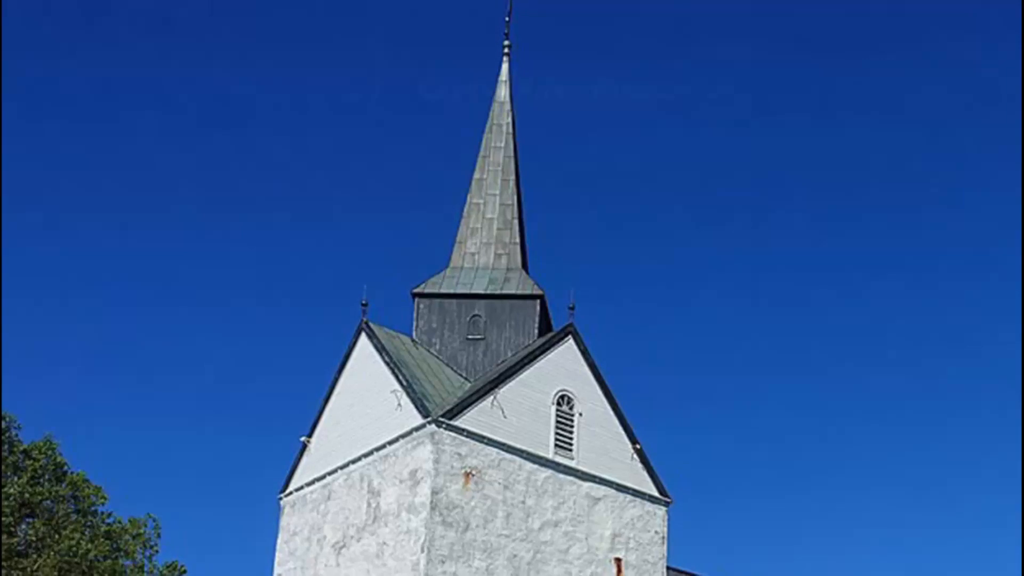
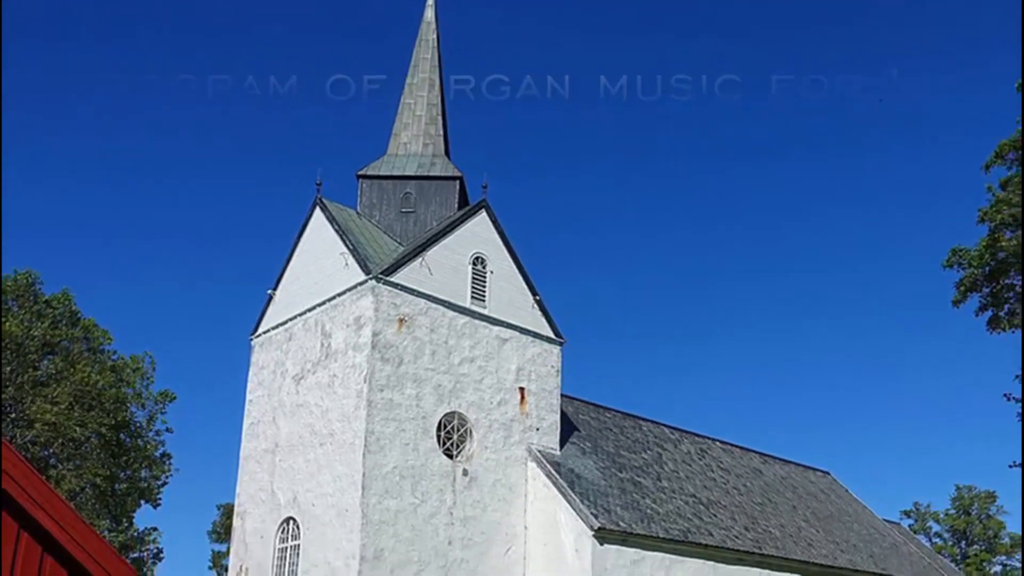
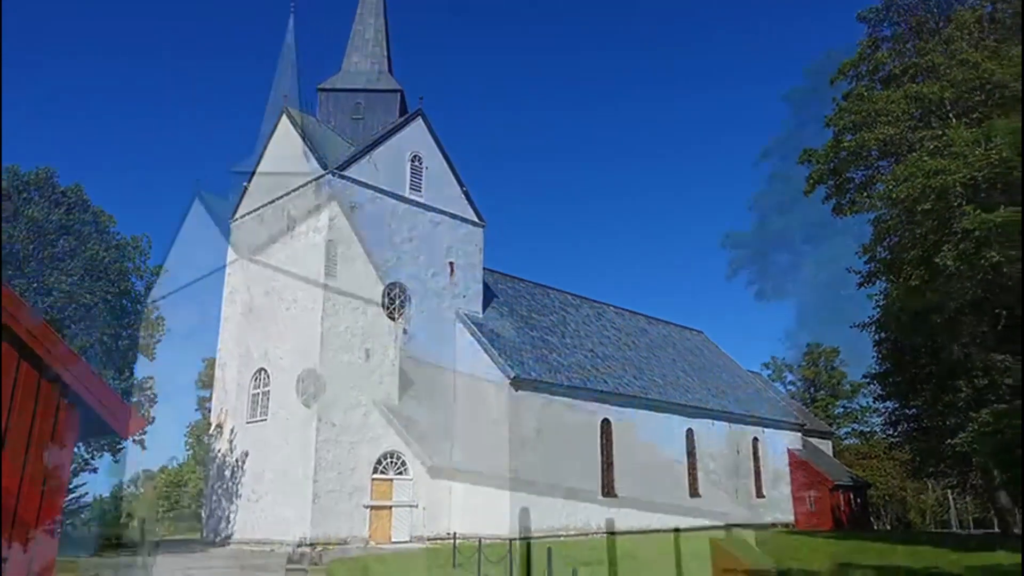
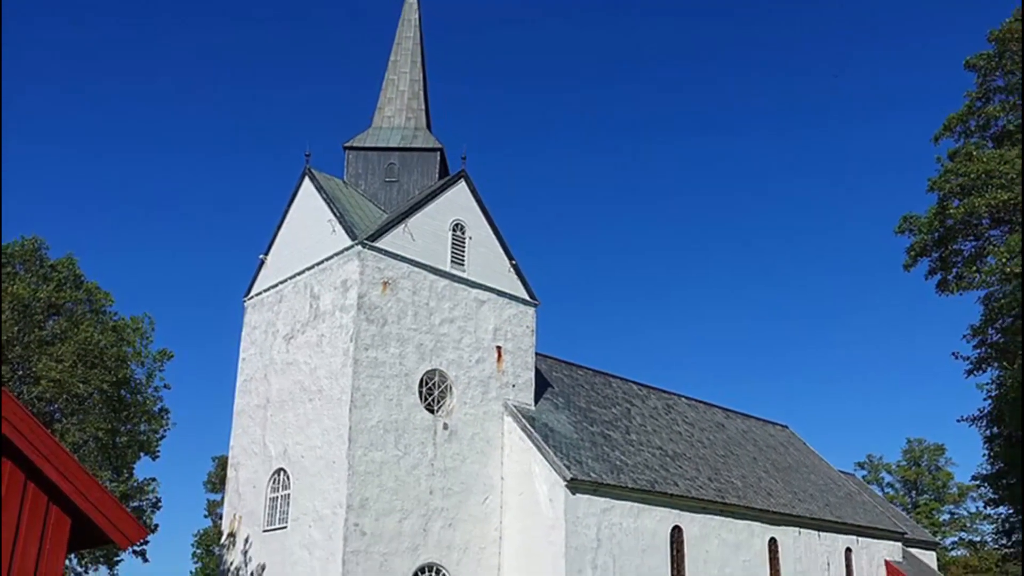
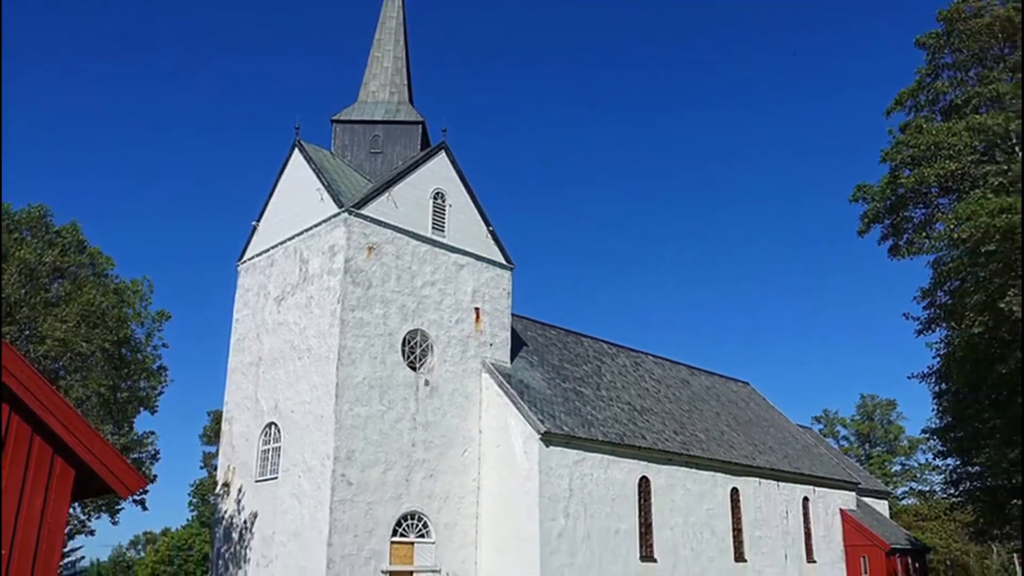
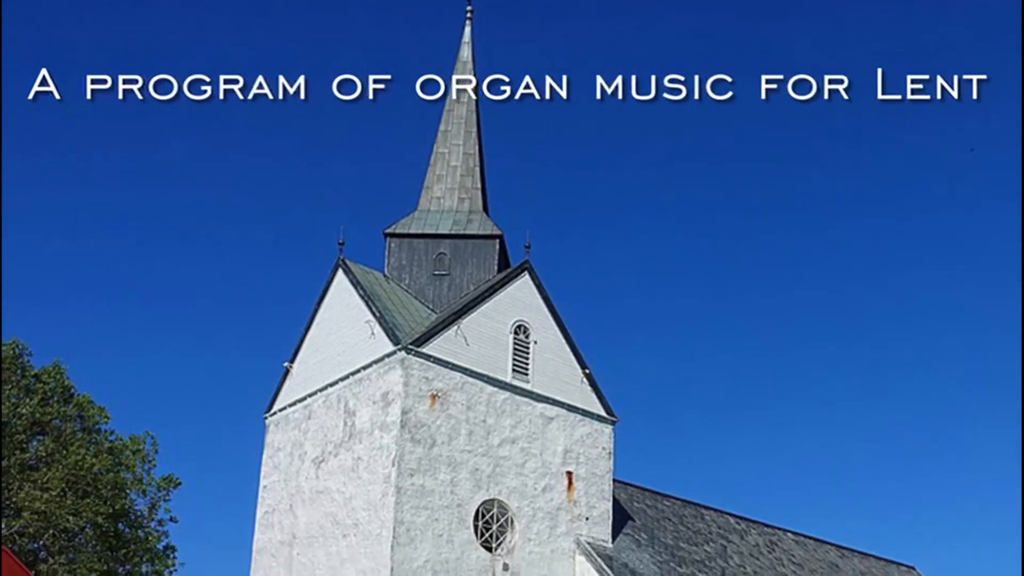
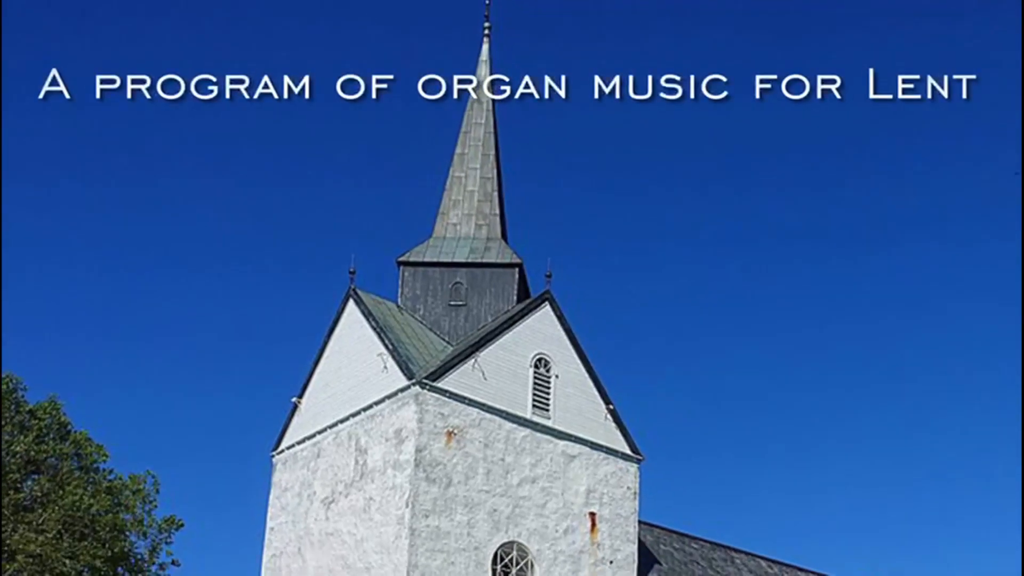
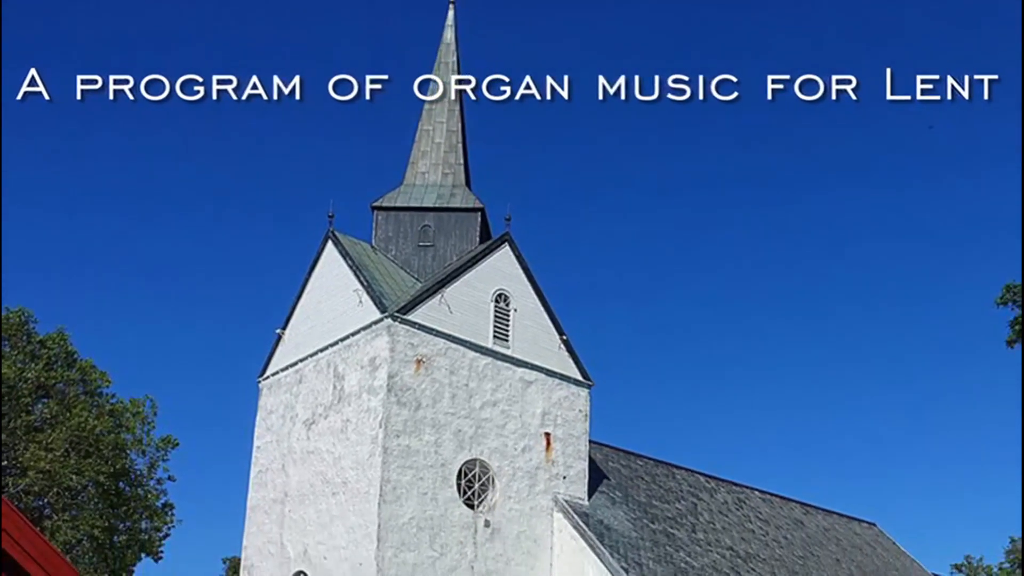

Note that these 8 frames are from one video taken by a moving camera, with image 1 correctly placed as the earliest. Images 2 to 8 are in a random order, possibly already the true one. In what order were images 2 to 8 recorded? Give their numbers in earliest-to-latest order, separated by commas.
7, 6, 8, 2, 4, 5, 3
